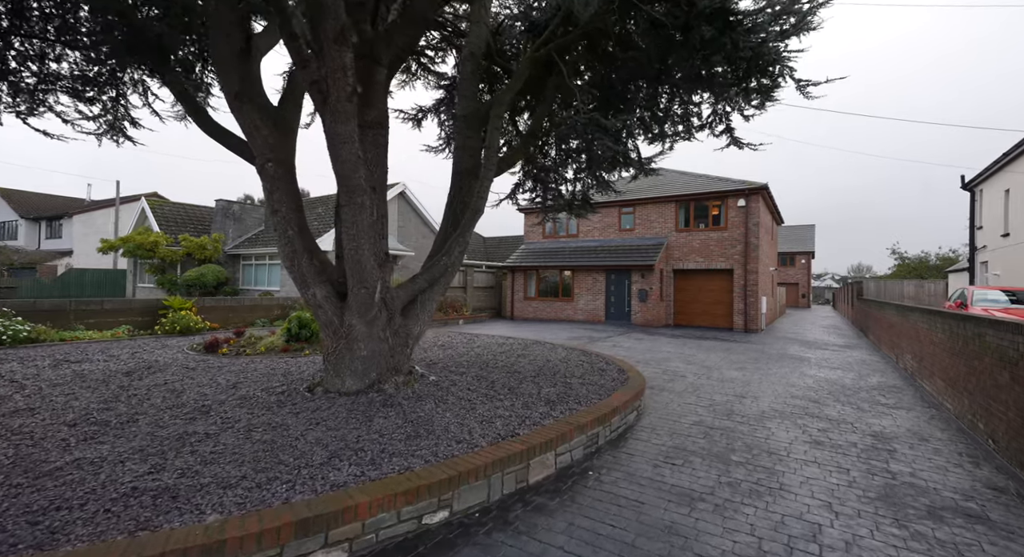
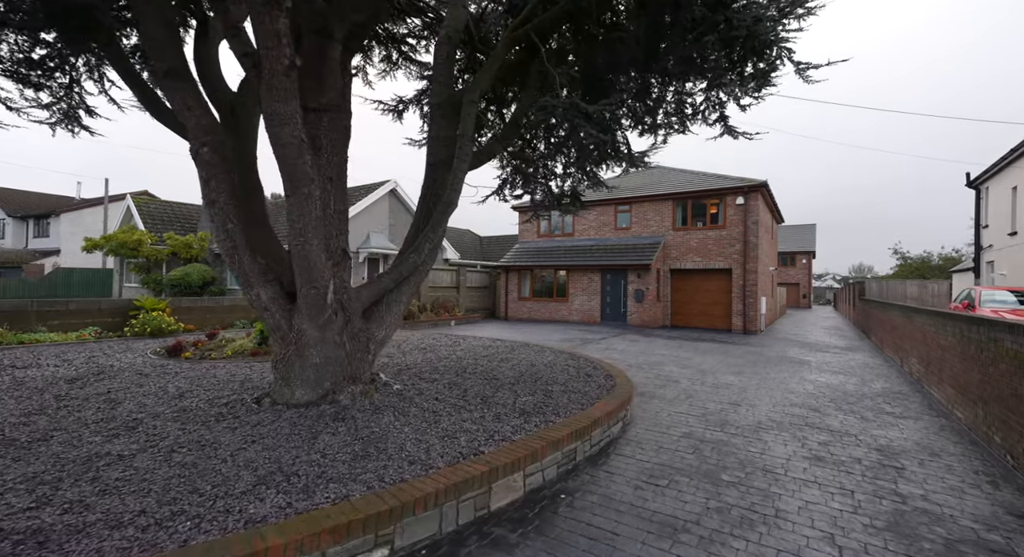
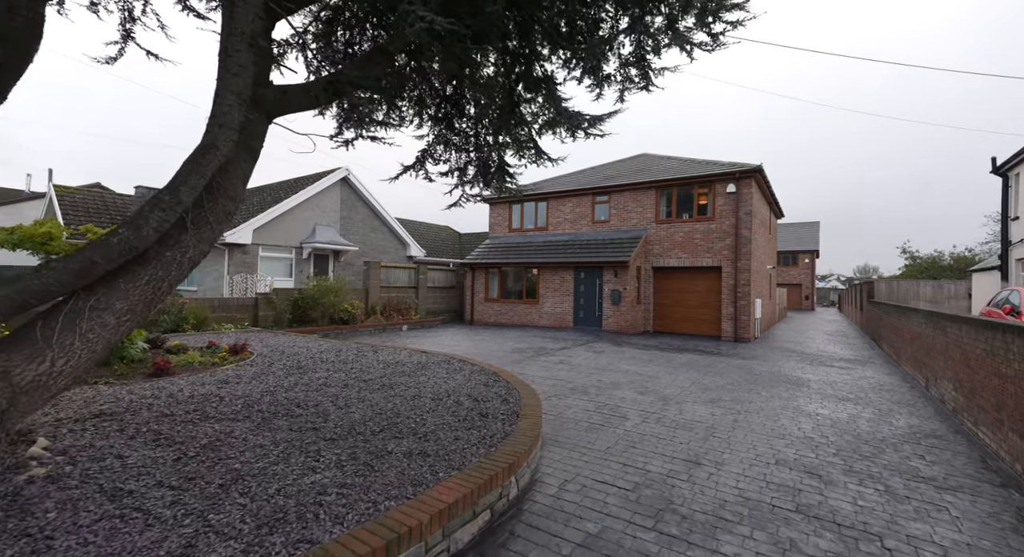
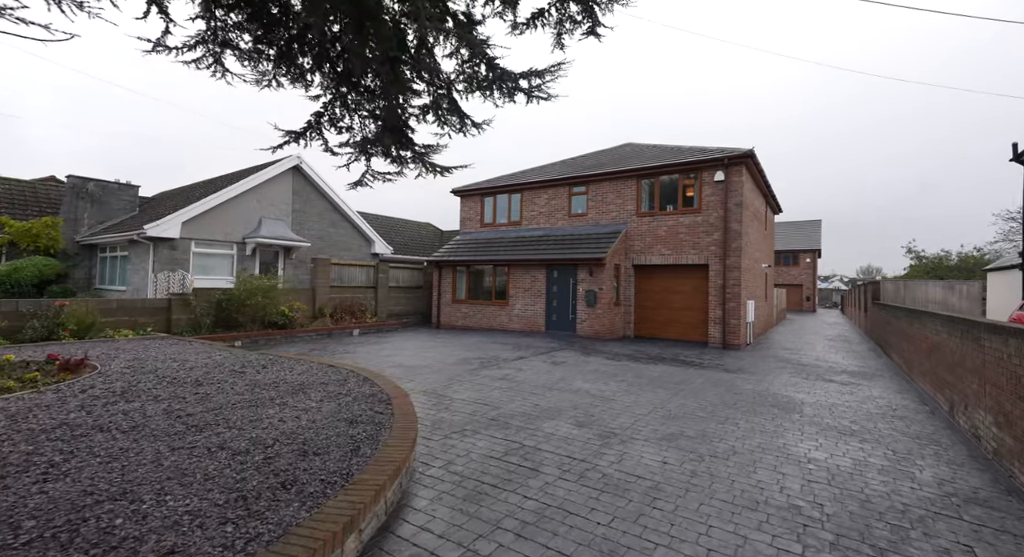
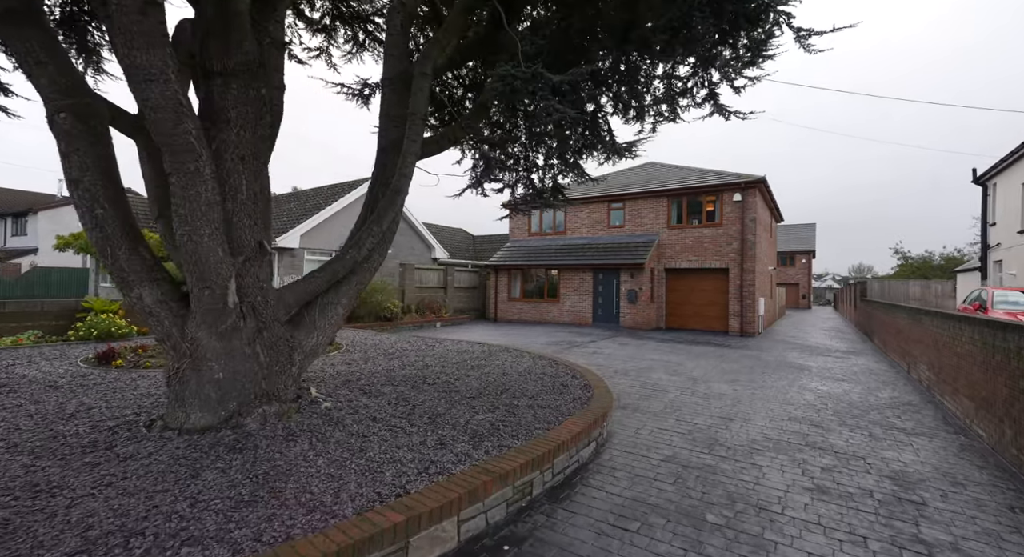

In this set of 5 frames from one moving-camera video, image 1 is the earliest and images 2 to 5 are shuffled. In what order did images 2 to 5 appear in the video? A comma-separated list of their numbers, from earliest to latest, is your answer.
2, 5, 3, 4
